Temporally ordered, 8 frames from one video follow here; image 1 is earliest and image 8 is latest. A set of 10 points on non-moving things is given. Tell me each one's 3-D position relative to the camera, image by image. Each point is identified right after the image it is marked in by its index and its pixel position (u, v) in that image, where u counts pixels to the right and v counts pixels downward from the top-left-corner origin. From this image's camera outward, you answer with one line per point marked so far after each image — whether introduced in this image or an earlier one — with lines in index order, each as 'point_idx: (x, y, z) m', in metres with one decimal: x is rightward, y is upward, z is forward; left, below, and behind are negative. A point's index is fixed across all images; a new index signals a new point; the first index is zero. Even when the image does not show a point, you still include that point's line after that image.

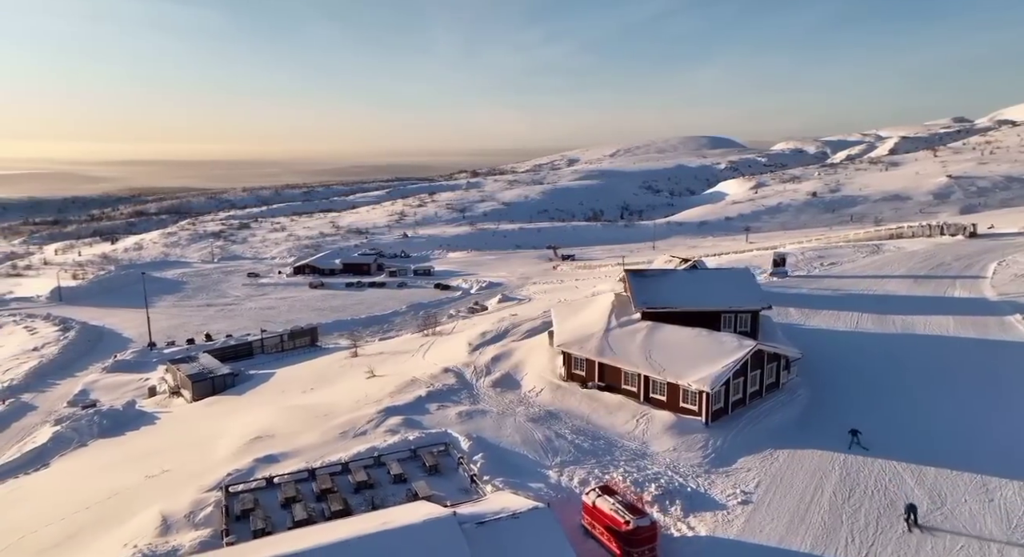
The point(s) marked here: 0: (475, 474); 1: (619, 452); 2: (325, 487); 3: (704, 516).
0: (-1.0, -5.2, +15.7) m
1: (+3.0, -4.8, +16.4) m
2: (-4.7, -5.3, +15.0) m
3: (+4.3, -5.4, +13.5) m
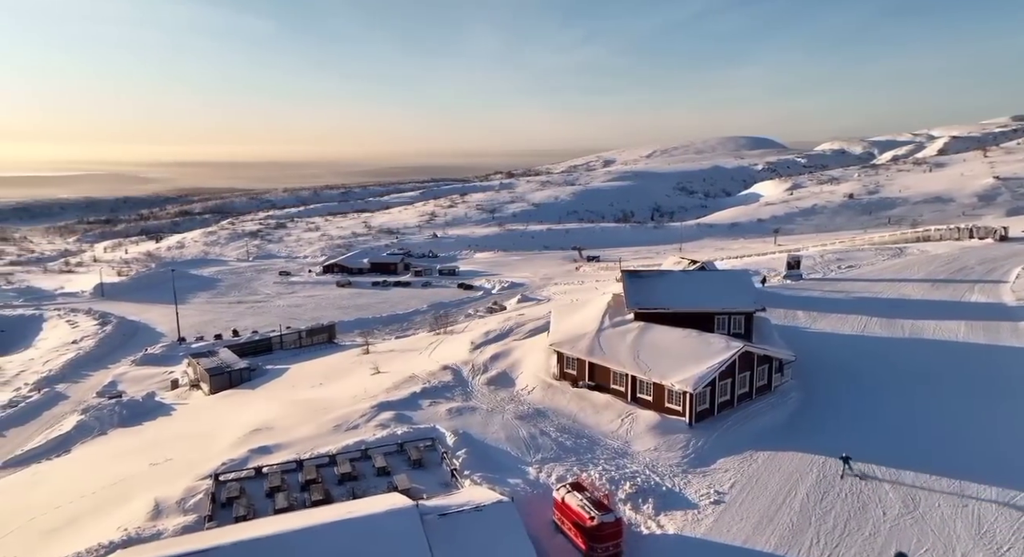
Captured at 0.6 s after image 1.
0: (-1.5, -5.1, +16.0) m
1: (+2.5, -4.8, +16.5) m
2: (-5.3, -5.3, +15.5) m
3: (+3.7, -5.4, +13.5) m
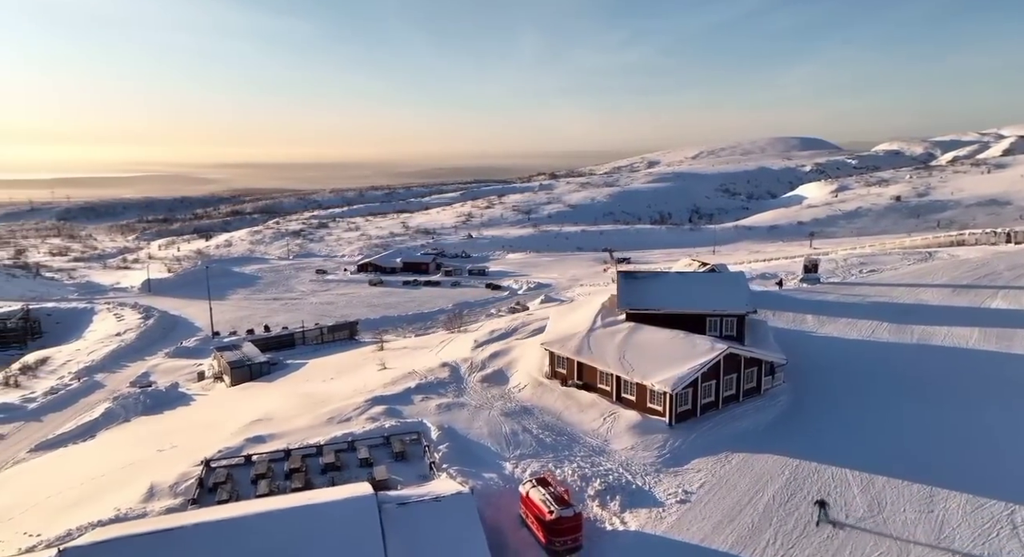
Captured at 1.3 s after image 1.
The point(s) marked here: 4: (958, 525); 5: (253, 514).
0: (-2.1, -5.1, +16.4) m
1: (+1.9, -4.7, +16.7) m
2: (-5.9, -5.1, +16.1) m
3: (+2.9, -5.4, +13.6) m
4: (+8.8, -4.8, +12.0) m
5: (-4.8, -4.4, +10.9) m
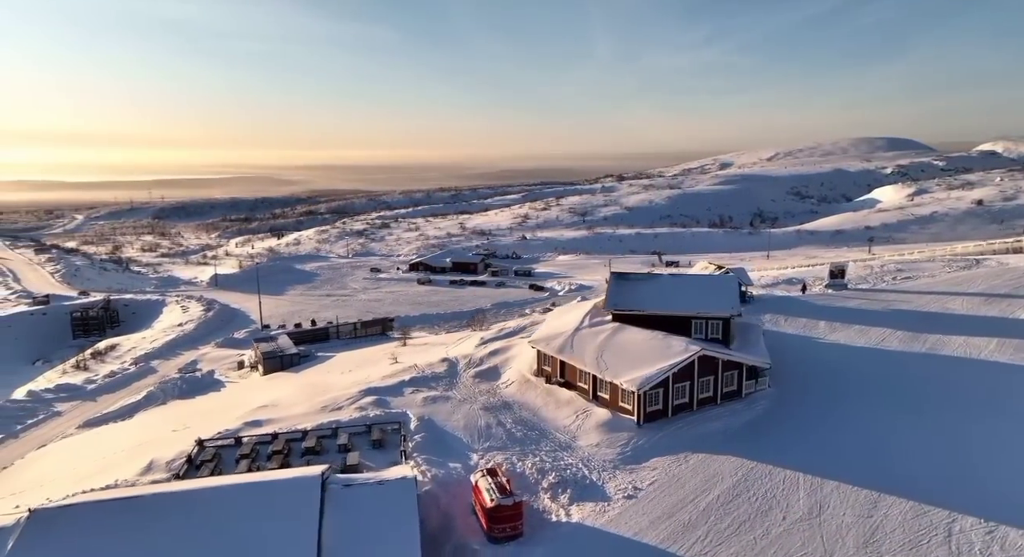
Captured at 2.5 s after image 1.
0: (-3.0, -4.9, +17.2) m
1: (+1.0, -4.7, +17.1) m
2: (-6.8, -5.0, +17.3) m
3: (+1.7, -5.3, +13.9) m
4: (+7.4, -4.9, +11.7) m
5: (-6.2, -4.3, +12.0) m
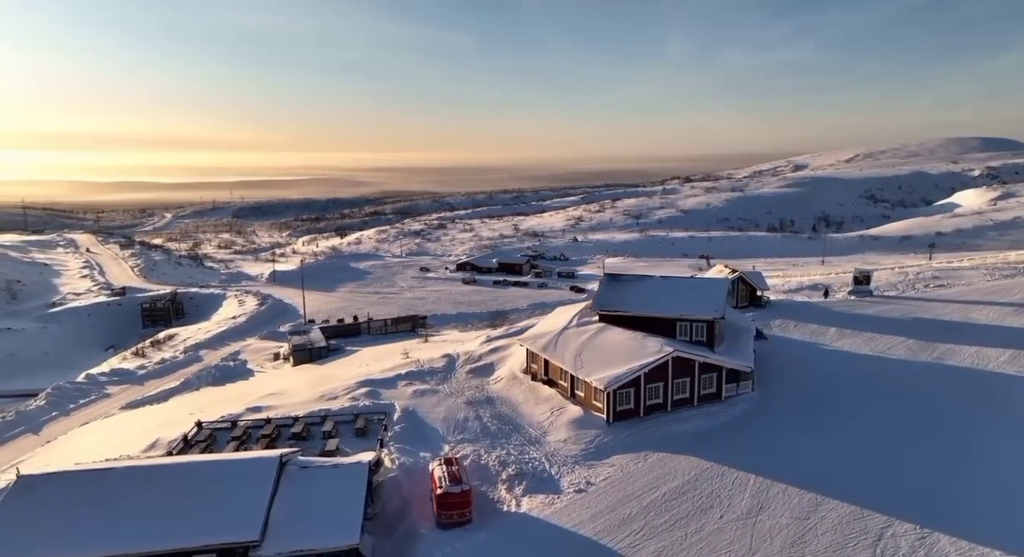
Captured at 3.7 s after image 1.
0: (-3.9, -4.8, +18.1) m
1: (+0.1, -4.7, +17.6) m
2: (-7.6, -4.8, +18.5) m
3: (+0.6, -5.3, +14.4) m
4: (+6.1, -5.0, +11.7) m
5: (-7.5, -4.1, +13.1) m
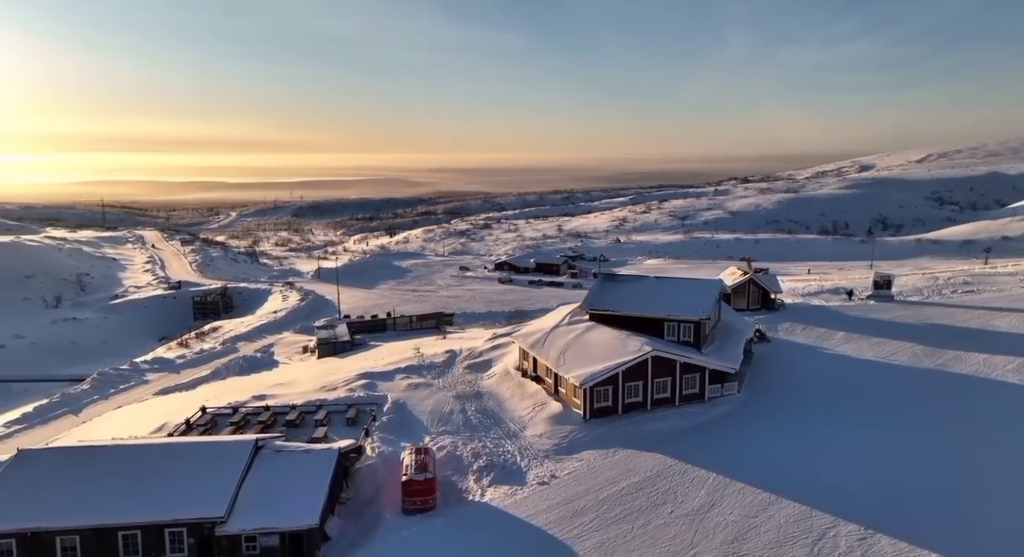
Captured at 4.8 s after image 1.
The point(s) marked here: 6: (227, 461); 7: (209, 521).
0: (-4.4, -4.7, +18.8) m
1: (-0.5, -4.6, +18.1) m
2: (-8.2, -4.6, +19.5) m
3: (-0.3, -5.2, +14.8) m
4: (+5.0, -5.0, +11.7) m
5: (-8.4, -3.9, +14.2) m
6: (-6.6, -4.1, +13.7) m
7: (-6.2, -5.0, +12.2) m
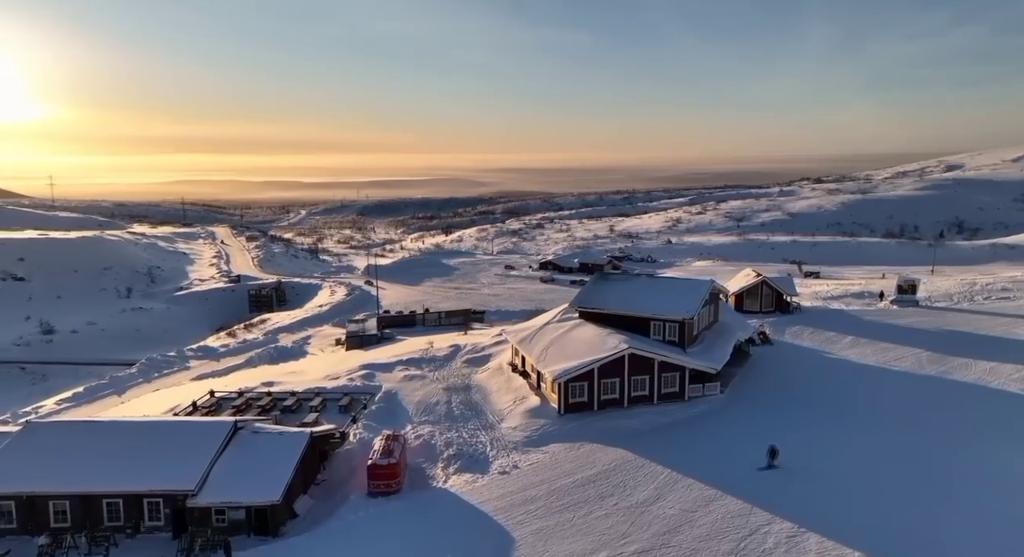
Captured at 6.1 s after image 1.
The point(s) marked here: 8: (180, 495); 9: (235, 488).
0: (-5.0, -4.5, +19.8) m
1: (-1.2, -4.5, +18.7) m
2: (-8.7, -4.3, +20.8) m
3: (-1.3, -5.1, +15.4) m
4: (+3.7, -4.9, +11.9) m
5: (-9.4, -3.6, +15.5) m
6: (-7.6, -3.9, +14.9) m
7: (-7.4, -4.8, +13.3) m
8: (-7.4, -4.8, +13.3) m
9: (-6.3, -4.8, +13.6) m
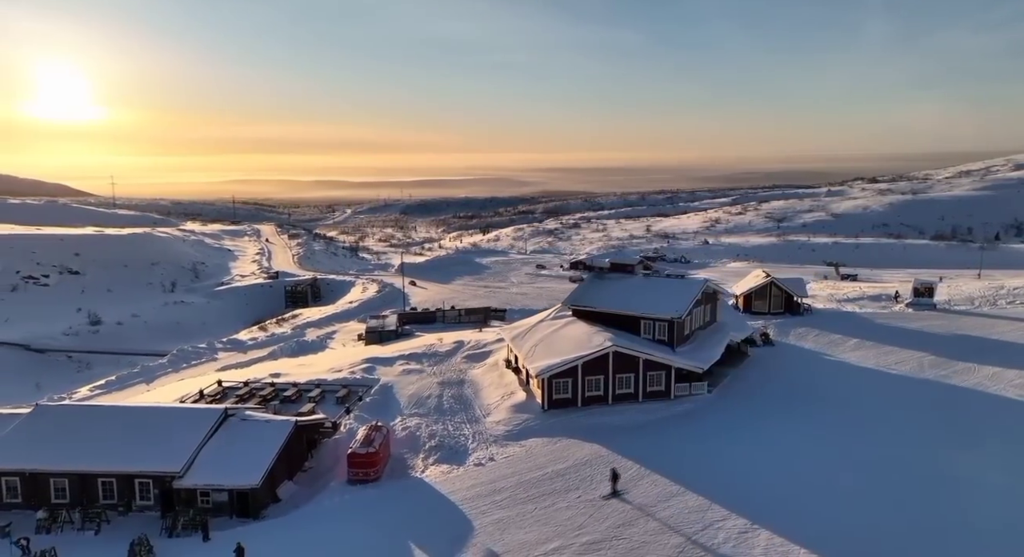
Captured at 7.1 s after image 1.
0: (-5.4, -4.4, +20.4) m
1: (-1.6, -4.4, +19.1) m
2: (-9.0, -4.2, +21.6) m
3: (-1.9, -5.0, +15.9) m
4: (+2.9, -4.9, +12.0) m
5: (-10.0, -3.4, +16.4) m
6: (-8.2, -3.7, +15.7) m
7: (-8.1, -4.6, +14.2) m
8: (-8.2, -4.7, +14.2) m
9: (-7.1, -4.6, +14.4) m
